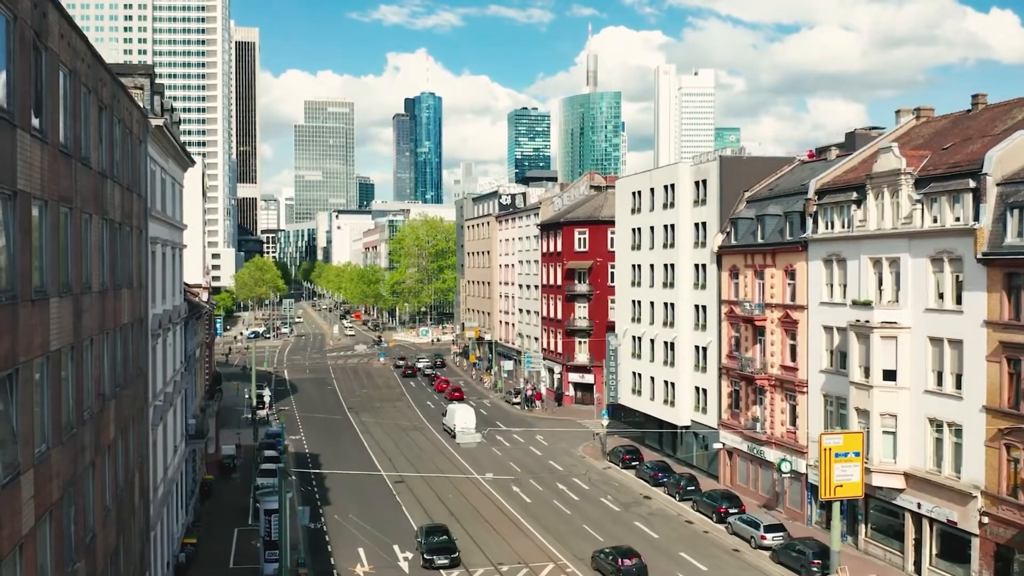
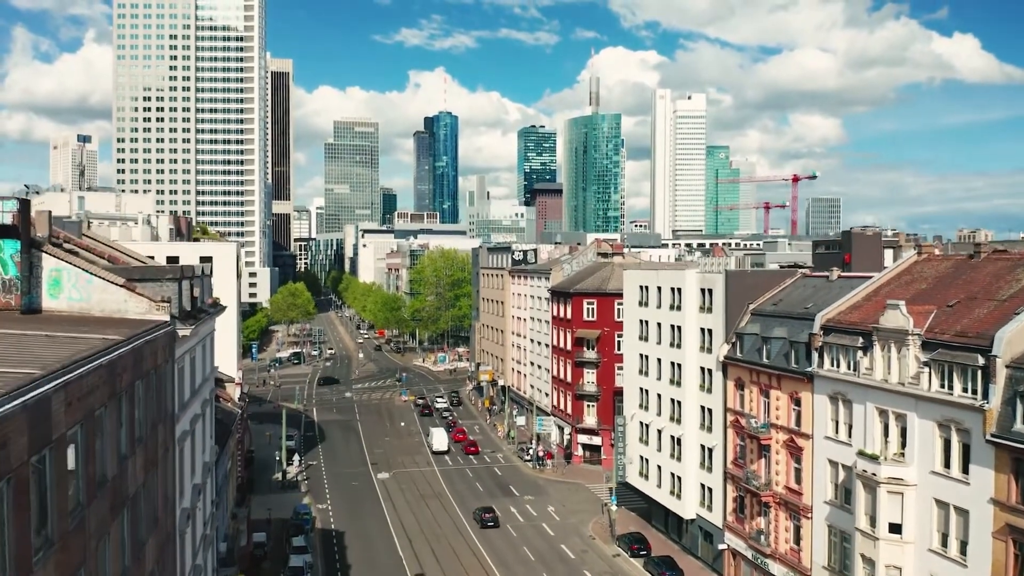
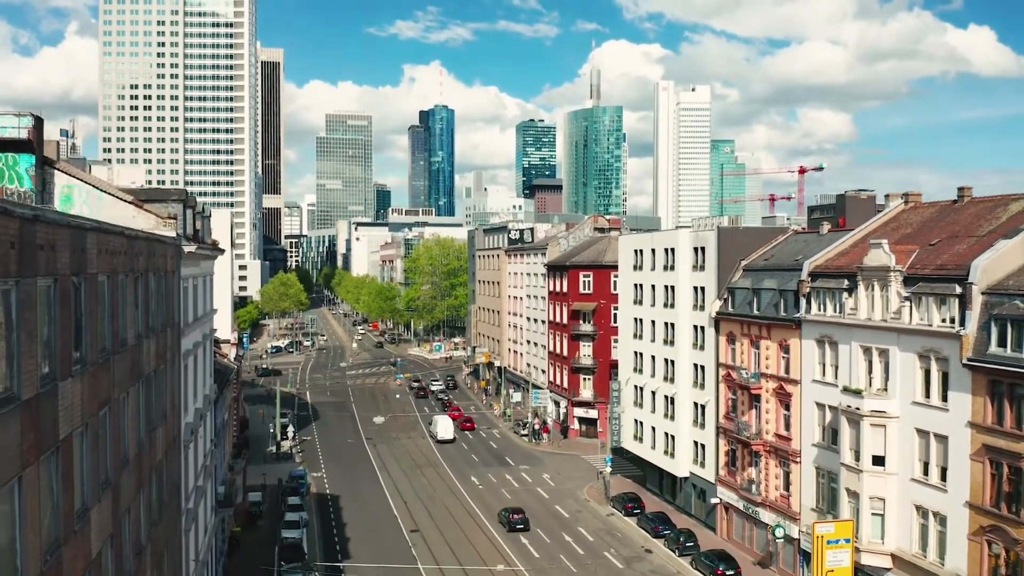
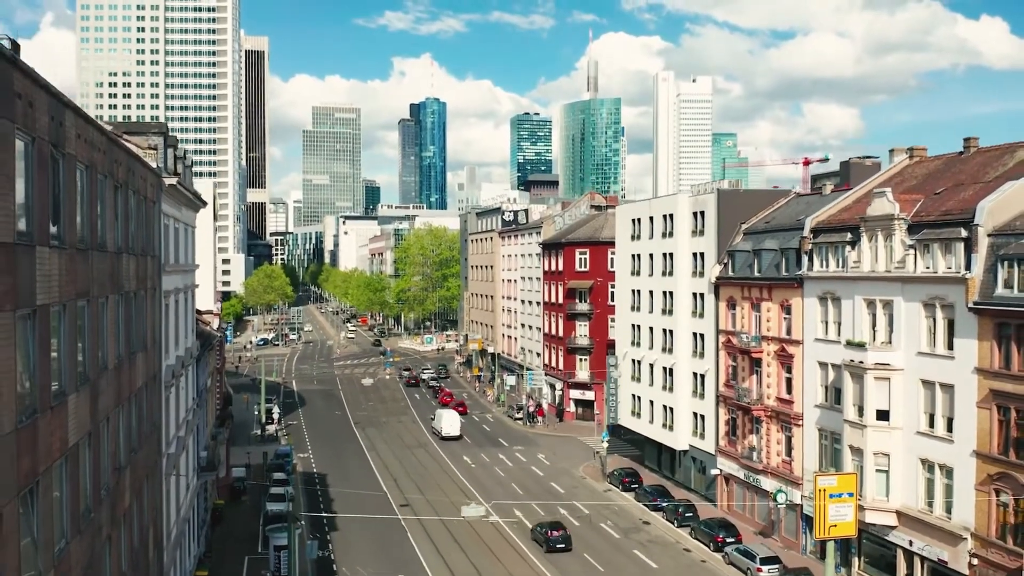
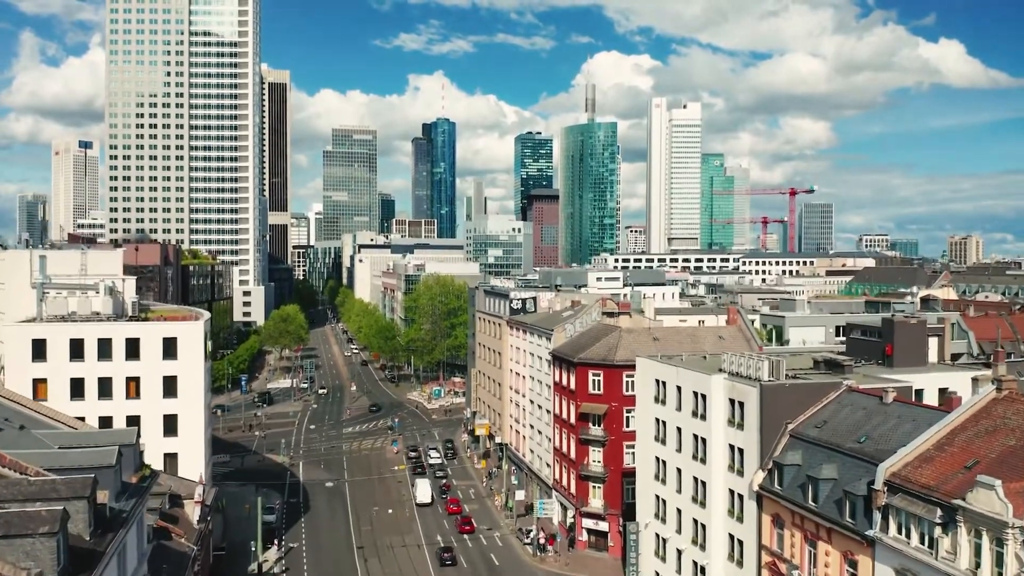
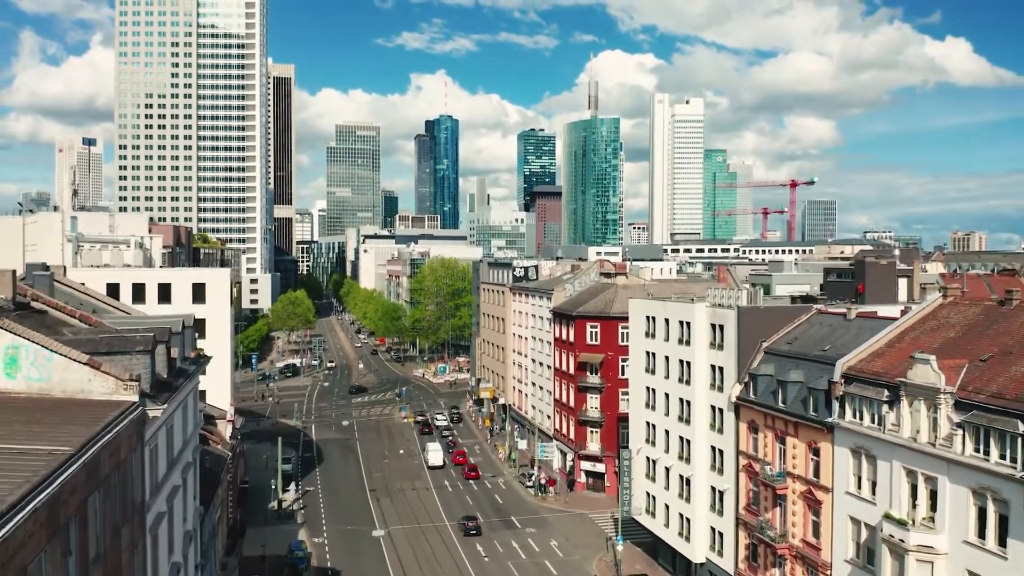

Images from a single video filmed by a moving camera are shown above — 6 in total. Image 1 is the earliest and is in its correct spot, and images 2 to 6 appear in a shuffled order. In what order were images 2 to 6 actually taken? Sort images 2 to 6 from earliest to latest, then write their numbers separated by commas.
4, 3, 2, 6, 5
